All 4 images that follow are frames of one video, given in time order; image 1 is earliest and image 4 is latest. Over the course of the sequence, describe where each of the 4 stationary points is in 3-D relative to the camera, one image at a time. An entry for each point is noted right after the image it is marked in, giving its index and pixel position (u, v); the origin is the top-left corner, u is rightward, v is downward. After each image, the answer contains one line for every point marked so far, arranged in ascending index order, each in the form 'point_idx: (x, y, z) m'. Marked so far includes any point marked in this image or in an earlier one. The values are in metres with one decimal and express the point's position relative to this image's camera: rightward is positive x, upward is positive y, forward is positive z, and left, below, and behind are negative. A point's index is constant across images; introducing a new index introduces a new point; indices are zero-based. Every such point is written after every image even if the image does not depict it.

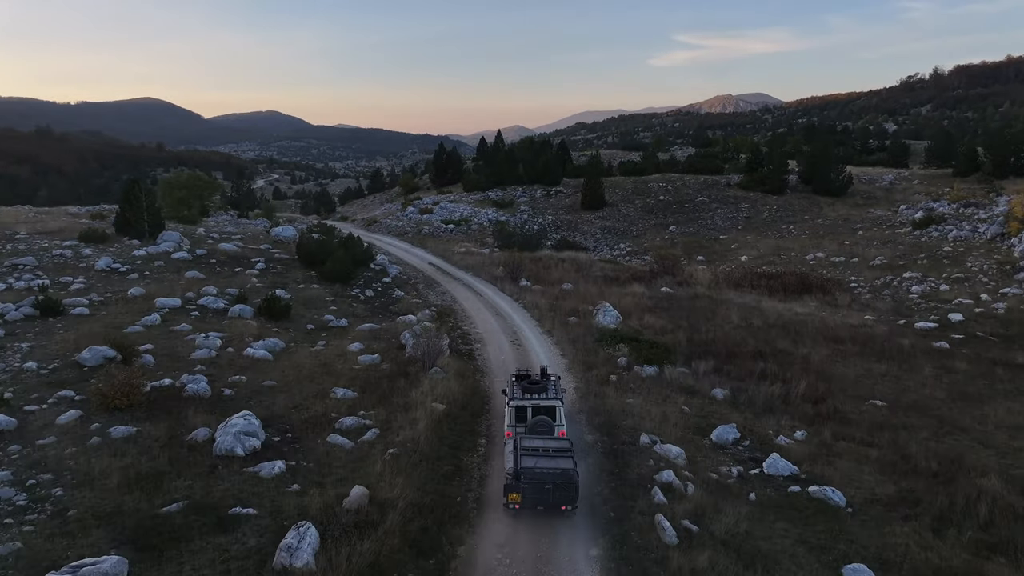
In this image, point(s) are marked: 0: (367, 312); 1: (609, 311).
0: (-3.9, -0.7, +19.6) m
1: (+2.7, -0.6, +19.8) m
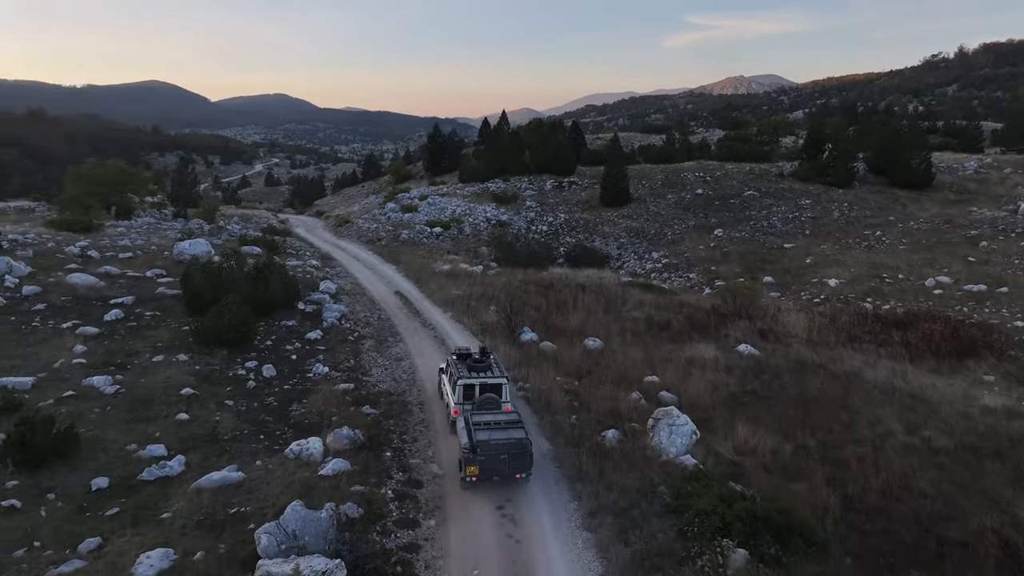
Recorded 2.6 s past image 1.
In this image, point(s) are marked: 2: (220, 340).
0: (-4.0, -2.1, +10.8) m
1: (+2.6, -2.0, +11.0) m
2: (-5.8, -1.0, +14.2) m
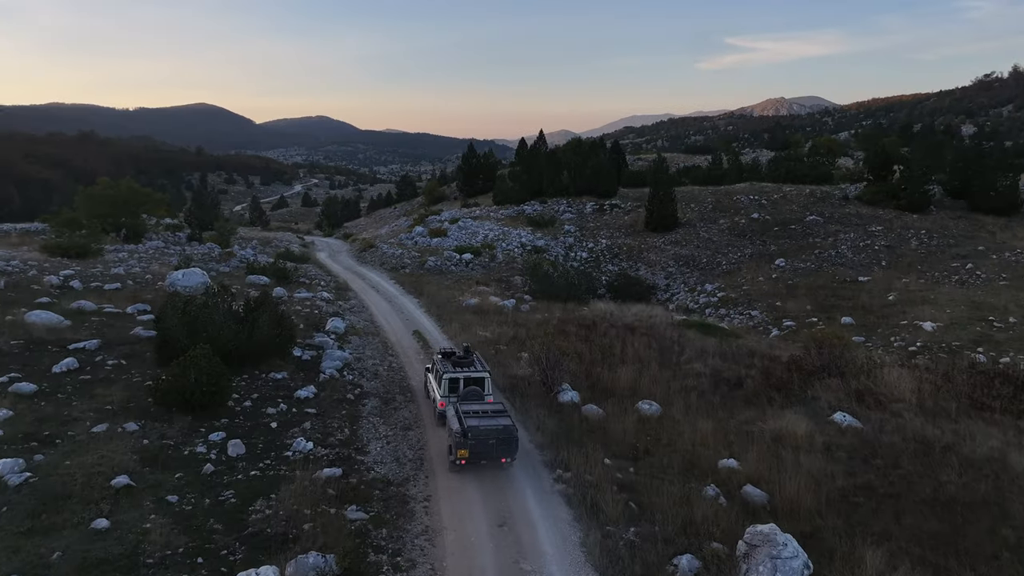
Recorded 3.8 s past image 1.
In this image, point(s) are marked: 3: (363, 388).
0: (-3.7, -2.8, +7.9) m
1: (+3.0, -2.8, +7.7) m
2: (-5.2, -1.8, +11.3) m
3: (-2.9, -1.9, +13.9) m
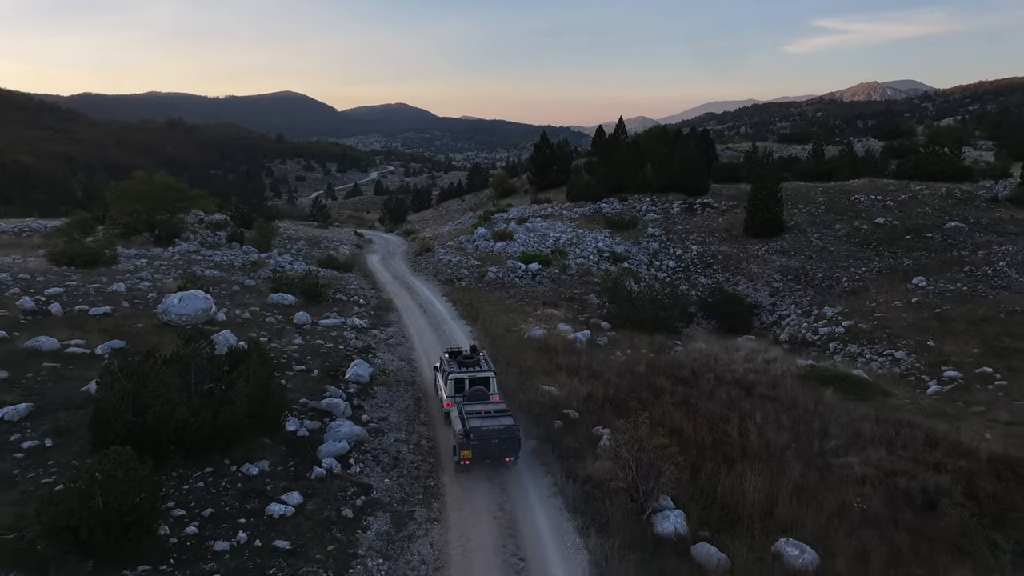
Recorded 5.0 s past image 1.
0: (-3.3, -3.7, +3.8) m
1: (+3.3, -3.9, +3.0) m
2: (-4.5, -2.6, +7.4) m
3: (-1.9, -2.7, +9.8) m
